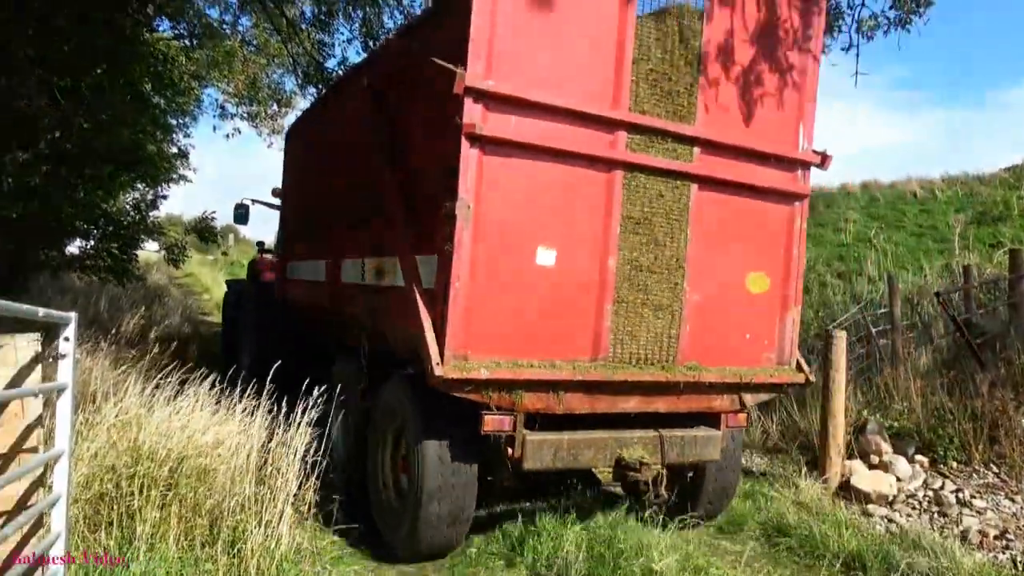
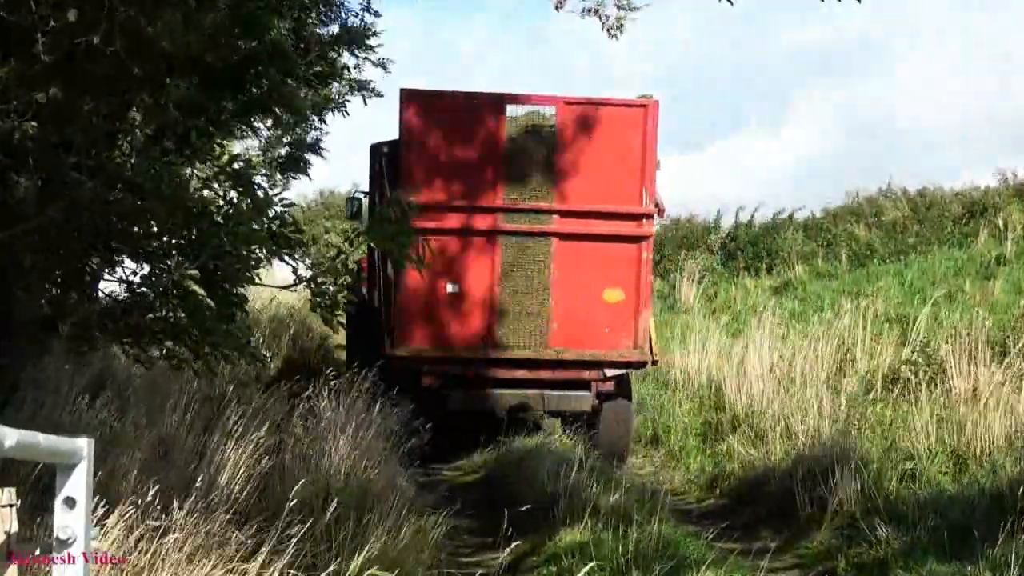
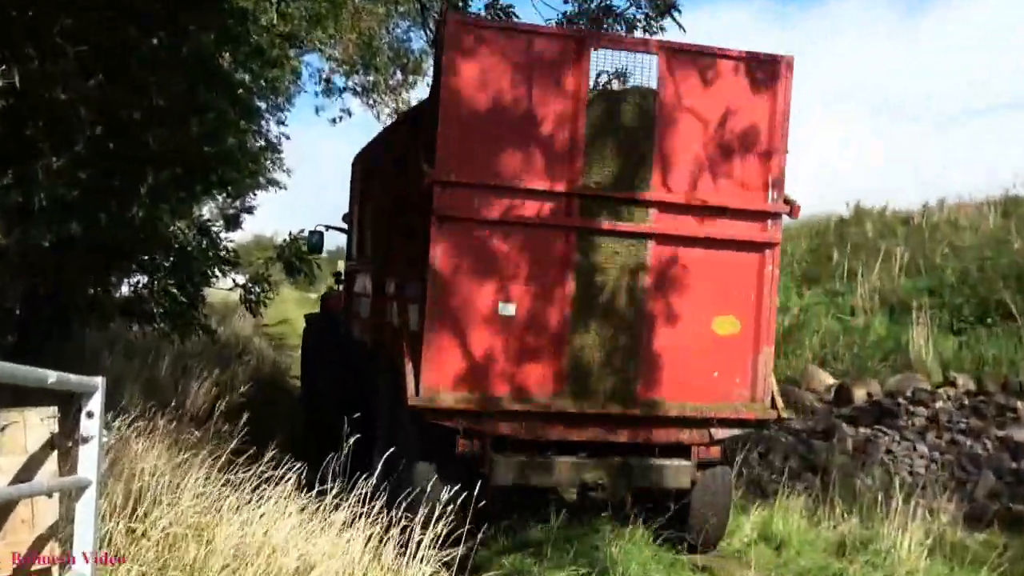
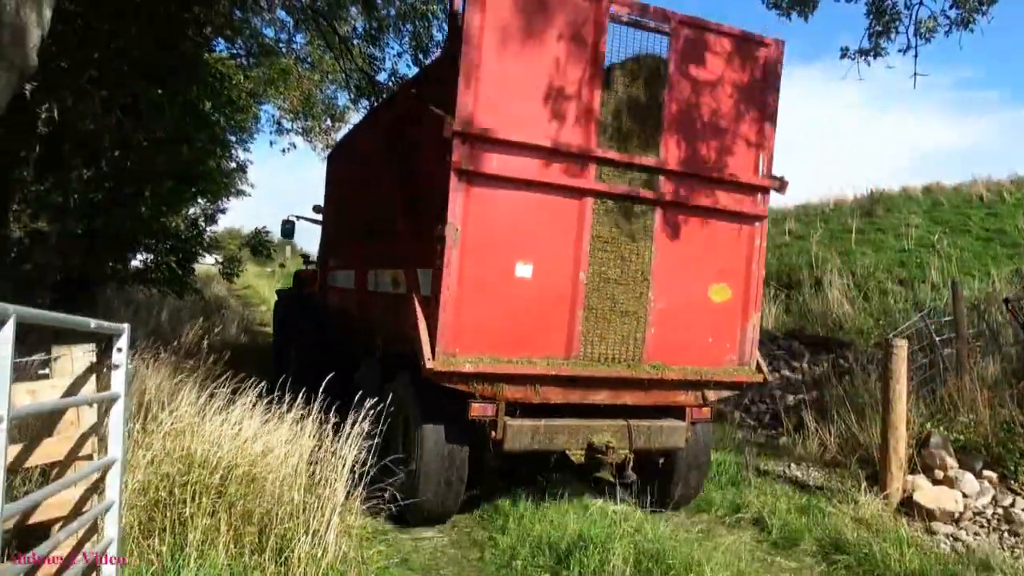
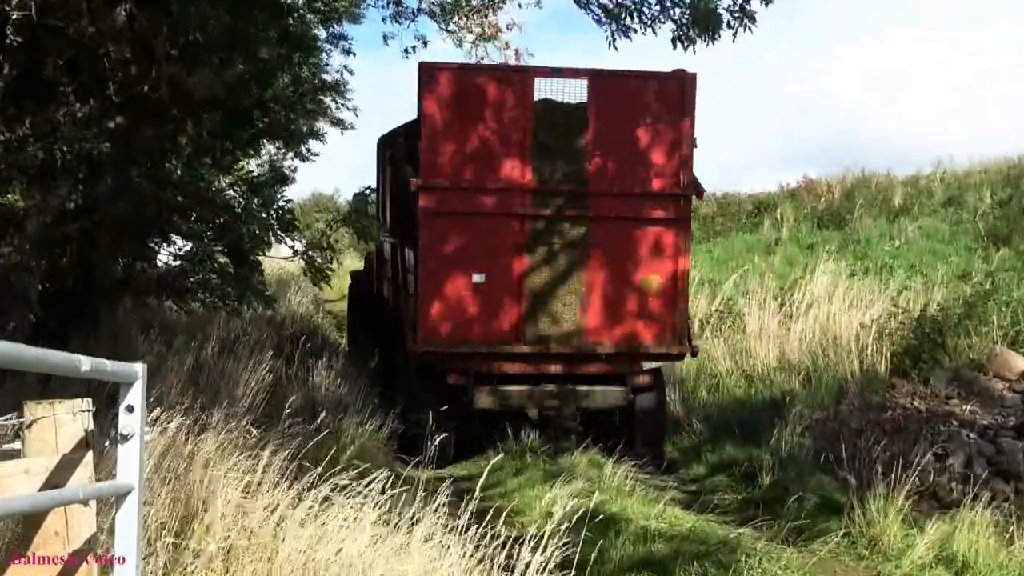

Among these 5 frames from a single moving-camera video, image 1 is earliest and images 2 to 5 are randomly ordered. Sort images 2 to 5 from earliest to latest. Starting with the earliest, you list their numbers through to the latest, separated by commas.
4, 3, 5, 2
